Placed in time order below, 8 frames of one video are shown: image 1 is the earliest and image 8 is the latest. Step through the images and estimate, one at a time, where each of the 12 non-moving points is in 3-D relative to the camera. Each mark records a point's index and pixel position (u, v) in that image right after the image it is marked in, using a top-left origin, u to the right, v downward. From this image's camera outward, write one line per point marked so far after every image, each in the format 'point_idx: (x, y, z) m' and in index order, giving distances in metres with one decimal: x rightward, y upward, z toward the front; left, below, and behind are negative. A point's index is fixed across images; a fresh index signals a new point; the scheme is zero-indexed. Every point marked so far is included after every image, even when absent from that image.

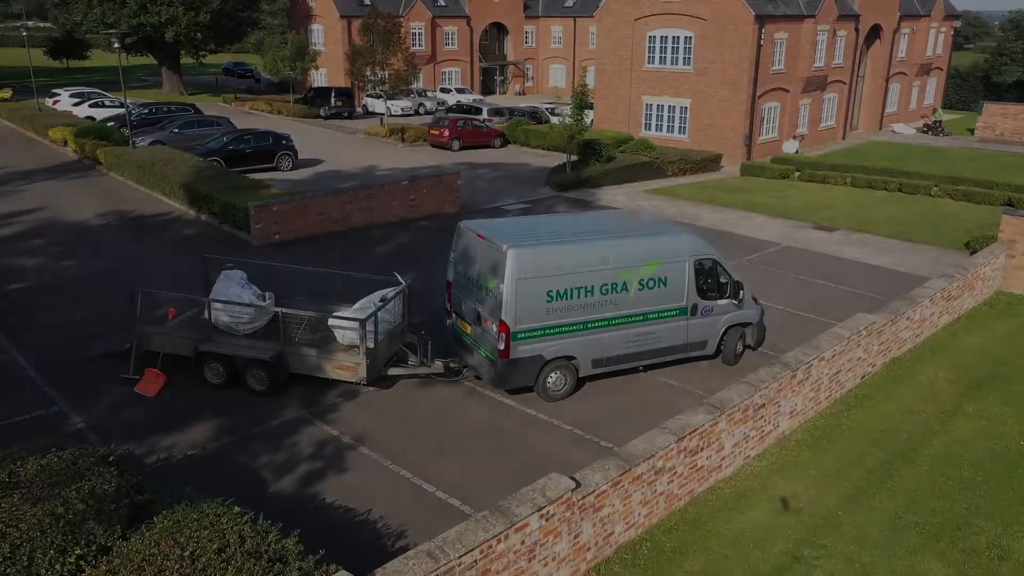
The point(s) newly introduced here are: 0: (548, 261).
0: (+0.3, +0.2, +9.2) m
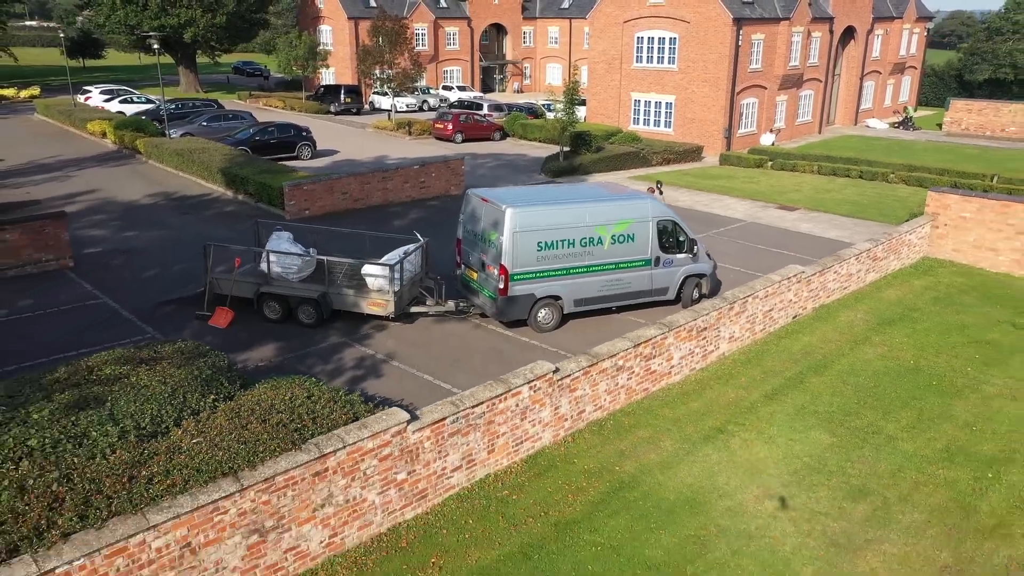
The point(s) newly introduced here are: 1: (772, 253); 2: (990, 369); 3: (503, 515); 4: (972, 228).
0: (+0.3, +0.8, +11.6) m
1: (+4.0, +0.6, +16.8) m
2: (+5.1, -0.9, +11.6) m
3: (-0.1, -1.6, +7.9) m
4: (+6.8, +0.9, +16.2) m
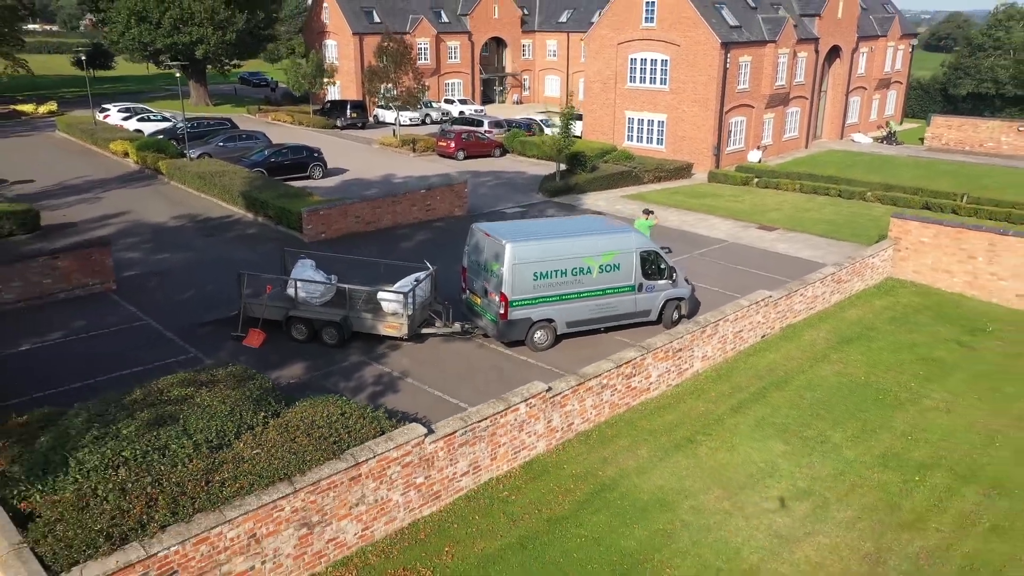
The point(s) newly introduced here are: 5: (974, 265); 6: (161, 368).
0: (+0.3, +0.5, +13.2) m
1: (+4.0, +0.3, +18.4) m
2: (+5.1, -1.2, +13.2) m
3: (-0.1, -1.9, +9.5) m
4: (+6.8, +0.6, +17.8) m
5: (+7.3, +0.4, +17.2) m
6: (-4.1, -0.8, +12.7) m
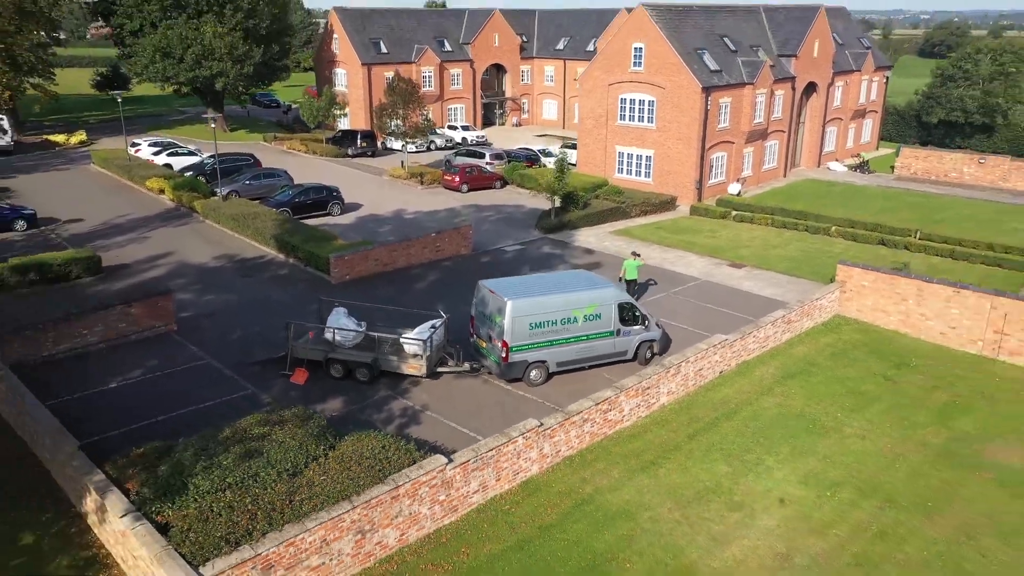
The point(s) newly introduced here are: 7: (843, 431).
0: (+0.3, -0.3, +16.2) m
1: (+4.0, -0.5, +21.4) m
2: (+5.1, -1.9, +16.2) m
3: (-0.1, -2.6, +12.5) m
4: (+6.8, -0.1, +20.7) m
5: (+7.3, -0.3, +20.2) m
6: (-4.1, -1.5, +15.7) m
7: (+4.7, -2.0, +15.5) m
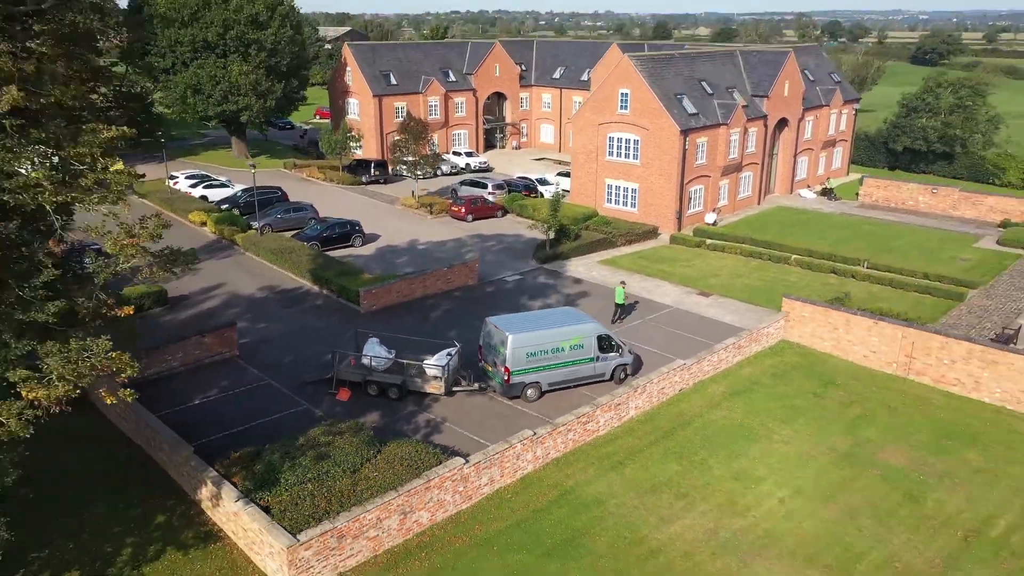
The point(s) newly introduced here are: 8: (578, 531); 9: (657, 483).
0: (+0.3, -1.0, +20.5) m
1: (+4.0, -1.1, +25.7) m
2: (+5.1, -2.6, +20.5) m
3: (-0.1, -3.3, +16.8) m
4: (+6.8, -0.8, +25.0) m
5: (+7.3, -1.0, +24.5) m
6: (-4.1, -2.2, +20.0) m
7: (+4.7, -2.7, +19.8) m
8: (+1.0, -3.6, +16.1) m
9: (+2.4, -3.2, +17.8) m
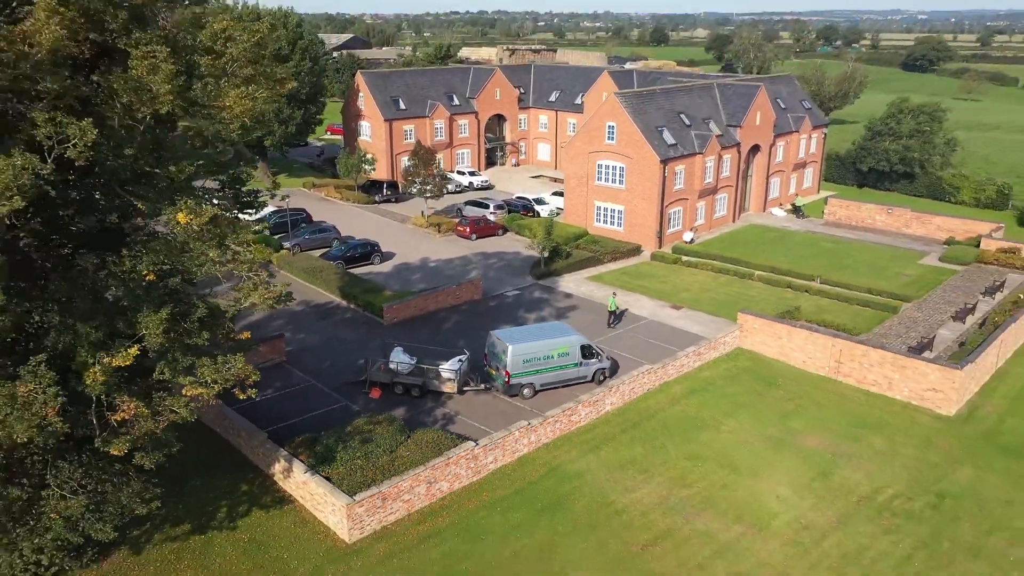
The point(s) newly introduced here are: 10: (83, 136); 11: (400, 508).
0: (+0.3, -1.4, +25.5) m
1: (+4.0, -1.6, +30.6) m
2: (+5.1, -3.0, +25.5) m
3: (-0.1, -3.8, +21.8) m
4: (+6.8, -1.2, +30.0) m
5: (+7.3, -1.4, +29.5) m
6: (-4.1, -2.7, +25.0) m
7: (+4.7, -3.2, +24.8) m
8: (+1.0, -4.0, +21.1) m
9: (+2.4, -3.6, +22.8) m
10: (-4.4, +1.6, +11.2) m
11: (-2.0, -4.0, +19.8) m
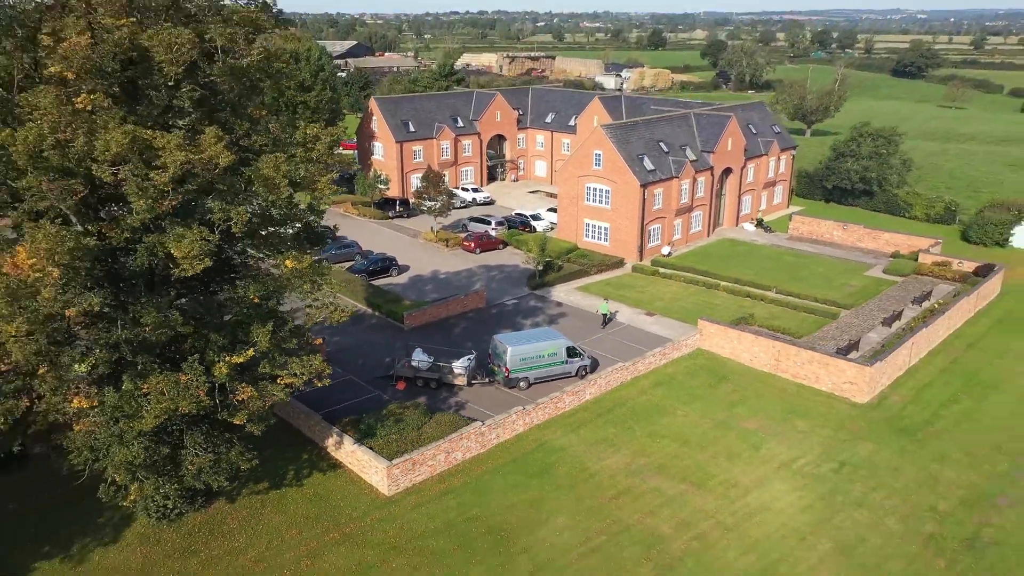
0: (+0.2, -1.8, +31.8) m
1: (+4.0, -2.0, +36.9) m
2: (+5.0, -3.4, +31.8) m
3: (-0.1, -4.2, +28.1) m
4: (+6.7, -1.6, +36.3) m
5: (+7.2, -1.8, +35.8) m
6: (-4.1, -3.1, +31.3) m
7: (+4.7, -3.6, +31.1) m
8: (+0.9, -4.4, +27.4) m
9: (+2.3, -4.0, +29.1) m
10: (-4.4, +1.2, +17.5) m
11: (-2.1, -4.4, +26.1) m
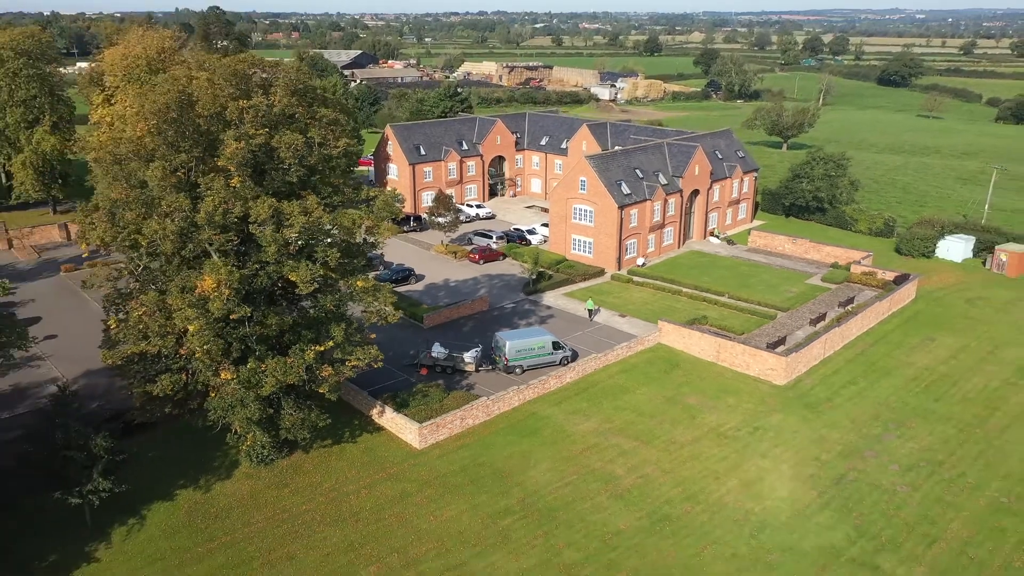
0: (+0.1, -2.1, +41.1) m
1: (+3.9, -2.3, +46.3) m
2: (+4.9, -3.7, +41.1) m
3: (-0.2, -4.5, +37.4) m
4: (+6.6, -1.9, +45.7) m
5: (+7.1, -2.1, +45.1) m
6: (-4.2, -3.4, +40.6) m
7: (+4.6, -3.9, +40.5) m
8: (+0.8, -4.7, +36.7) m
9: (+2.2, -4.3, +38.5) m
10: (-4.5, +0.9, +26.8) m
11: (-2.1, -4.7, +35.5) m
